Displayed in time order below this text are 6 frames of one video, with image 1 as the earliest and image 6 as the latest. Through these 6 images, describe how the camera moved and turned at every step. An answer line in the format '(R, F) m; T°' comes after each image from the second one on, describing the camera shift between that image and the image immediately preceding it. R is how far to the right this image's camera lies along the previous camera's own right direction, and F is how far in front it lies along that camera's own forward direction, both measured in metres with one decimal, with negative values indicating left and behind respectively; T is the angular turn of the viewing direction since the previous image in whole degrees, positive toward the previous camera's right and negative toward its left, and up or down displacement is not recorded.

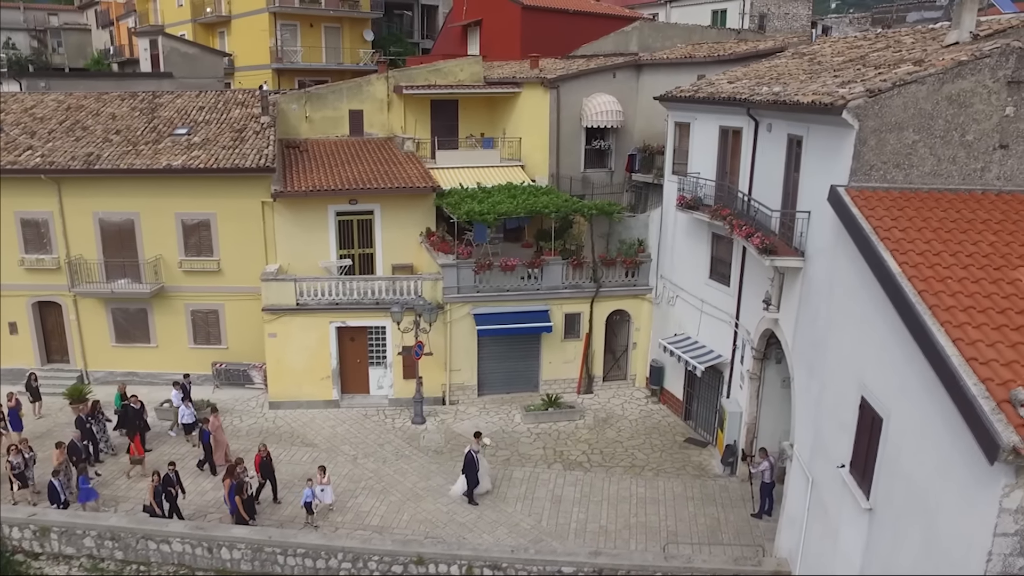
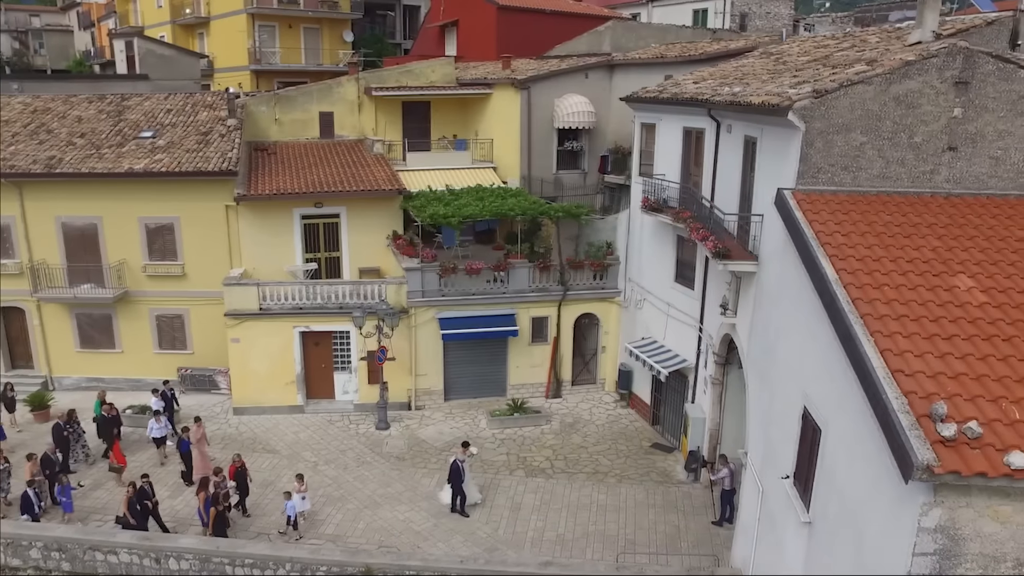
(+1.0, +0.3) m; 0°
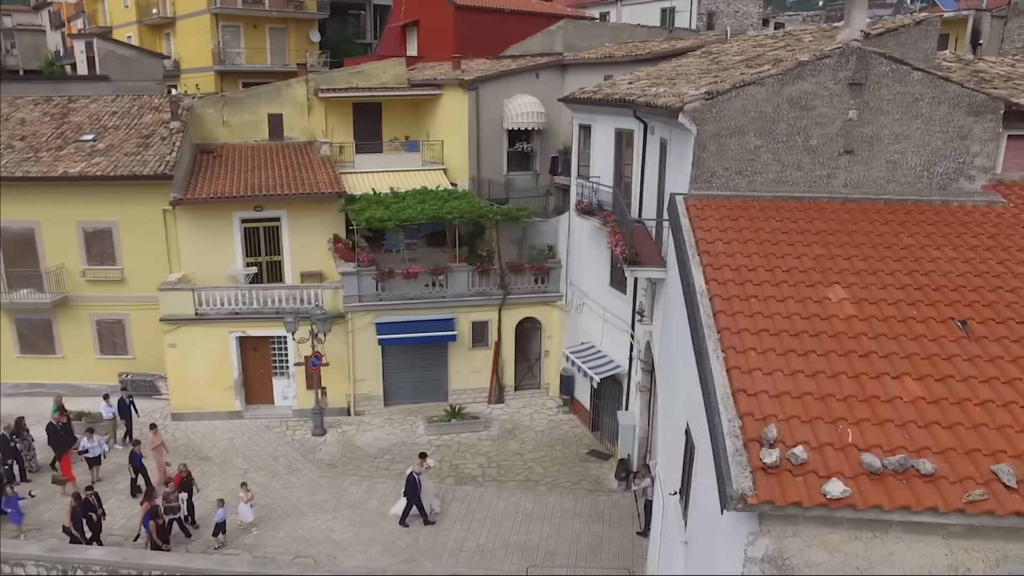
(+1.7, +0.3) m; 0°
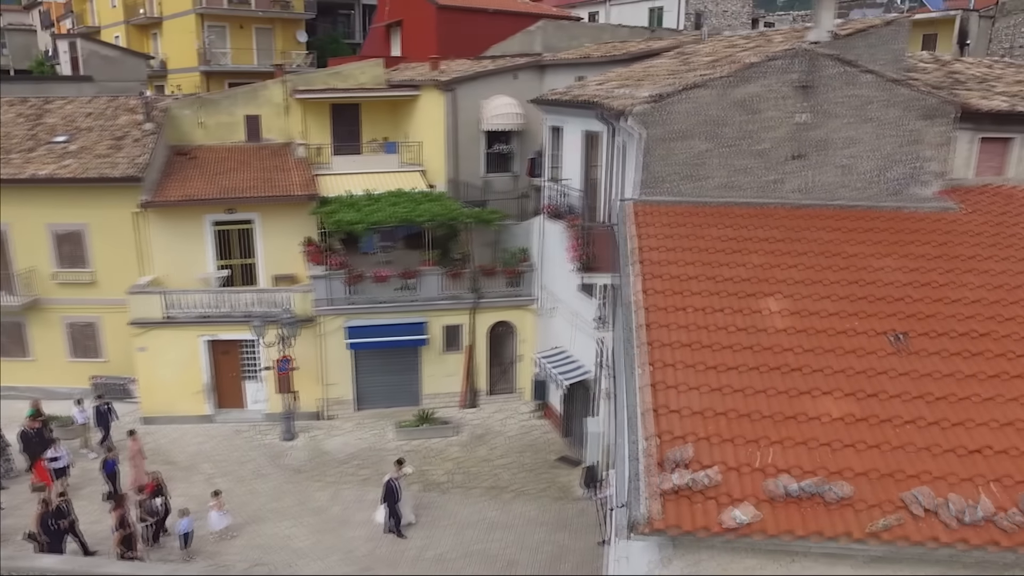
(+0.9, +0.2) m; 0°
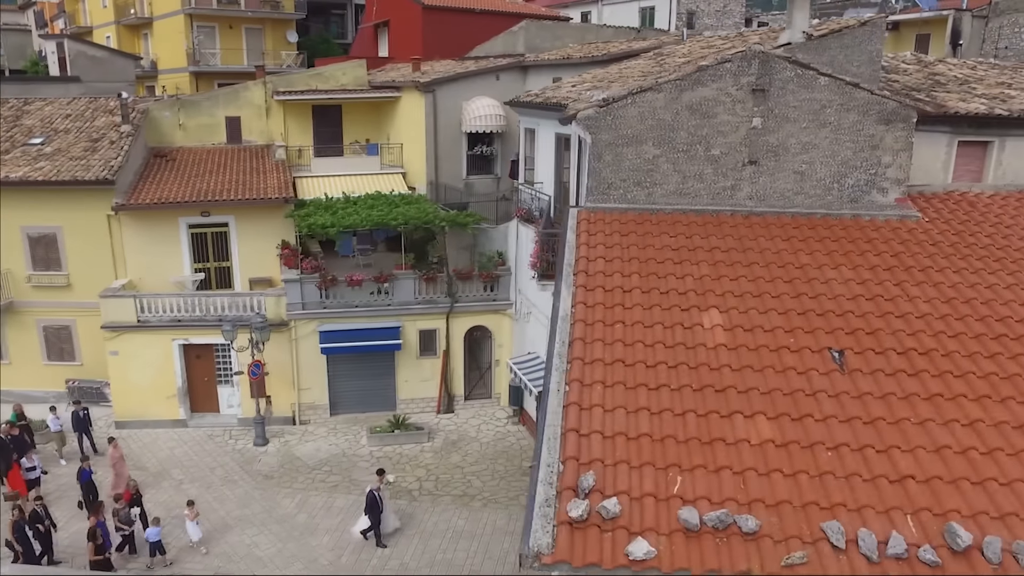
(+0.8, +0.3) m; -1°
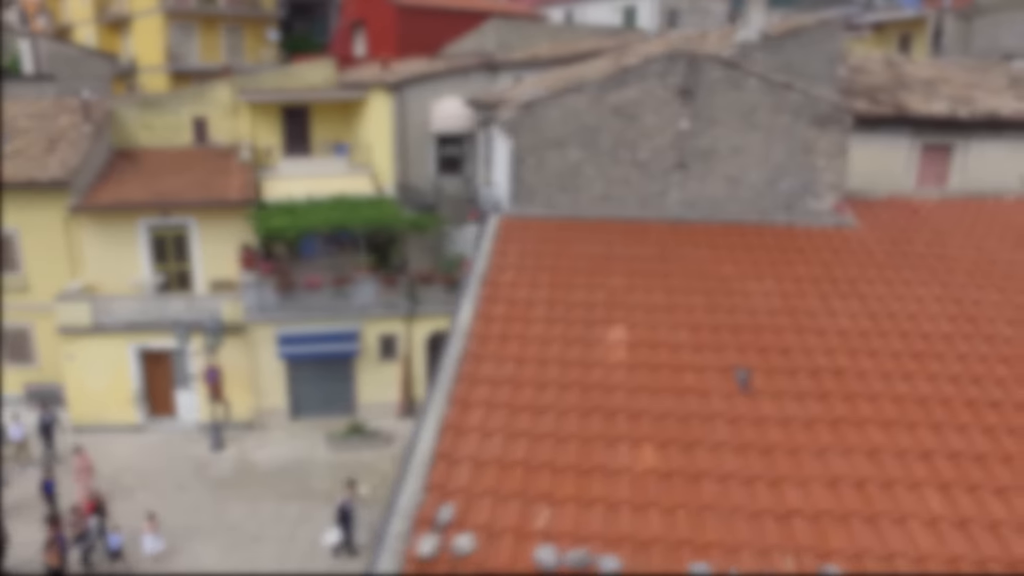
(+1.1, +0.4) m; 0°
